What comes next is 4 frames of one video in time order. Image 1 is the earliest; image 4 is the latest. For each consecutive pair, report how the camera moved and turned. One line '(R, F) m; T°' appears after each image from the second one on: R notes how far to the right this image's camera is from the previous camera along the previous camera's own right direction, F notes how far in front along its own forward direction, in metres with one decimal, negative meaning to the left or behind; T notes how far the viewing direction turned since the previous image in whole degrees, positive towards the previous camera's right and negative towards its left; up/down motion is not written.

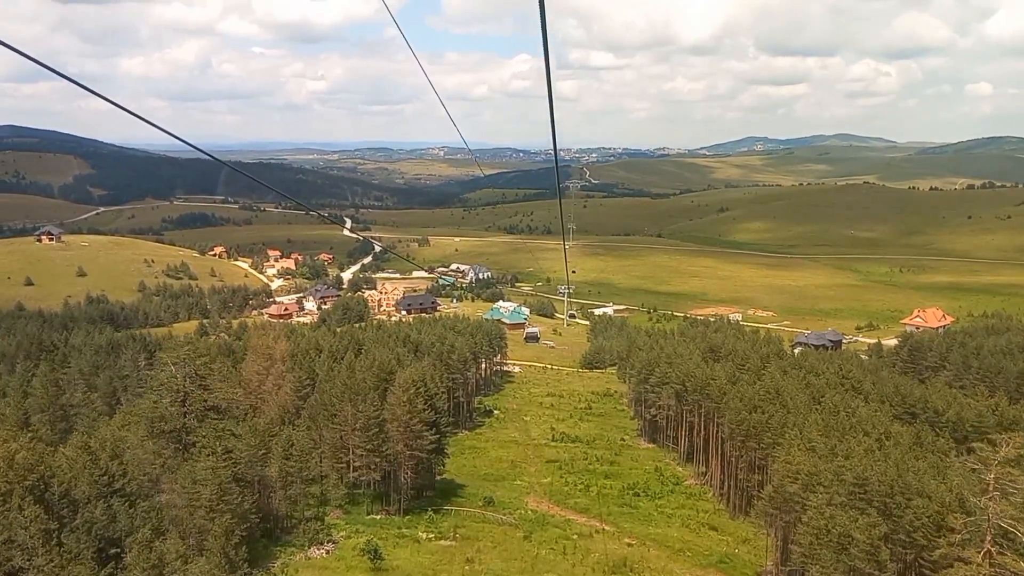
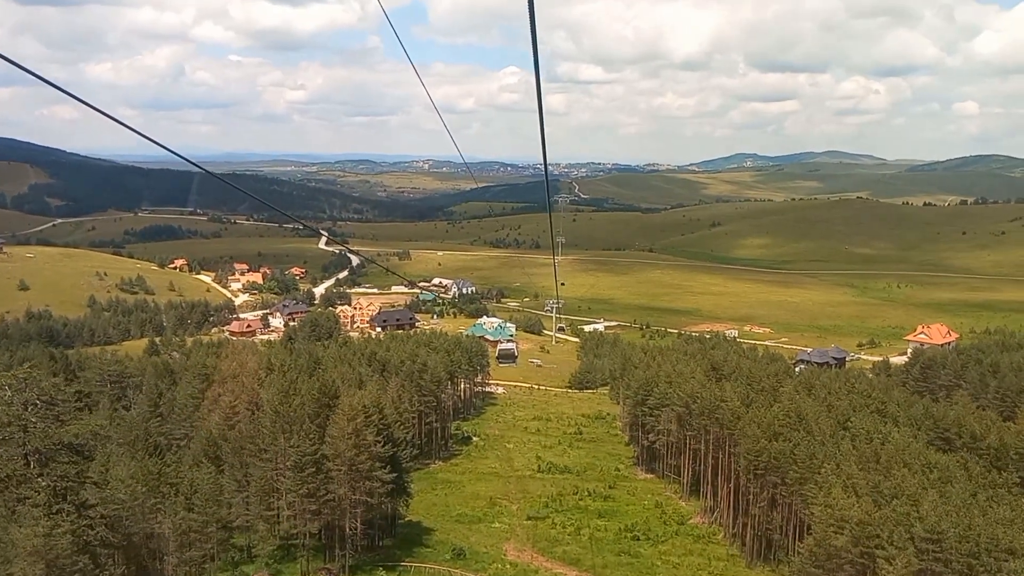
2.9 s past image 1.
(+0.6, +6.7) m; +1°
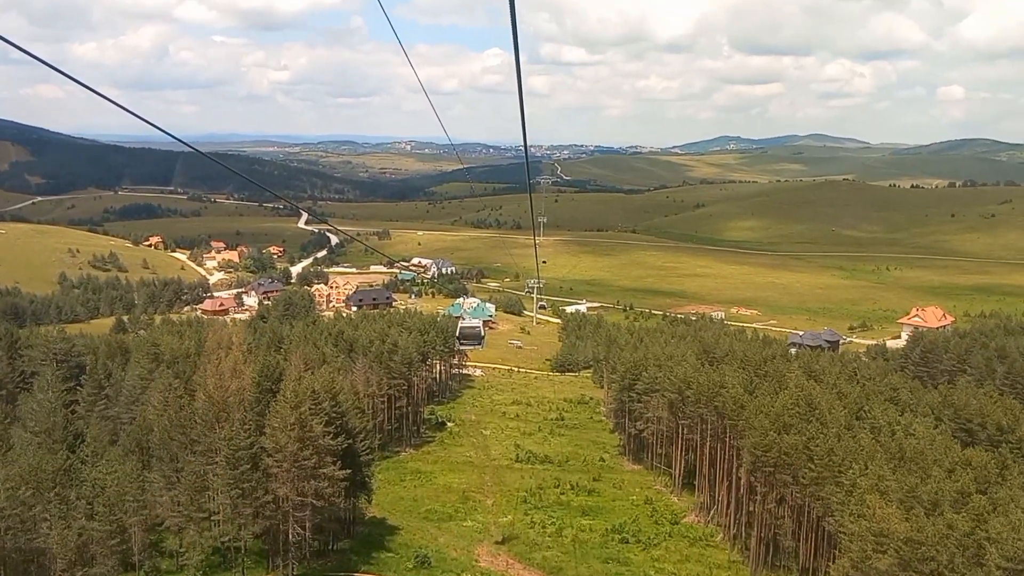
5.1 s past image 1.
(+0.2, +4.5) m; +1°
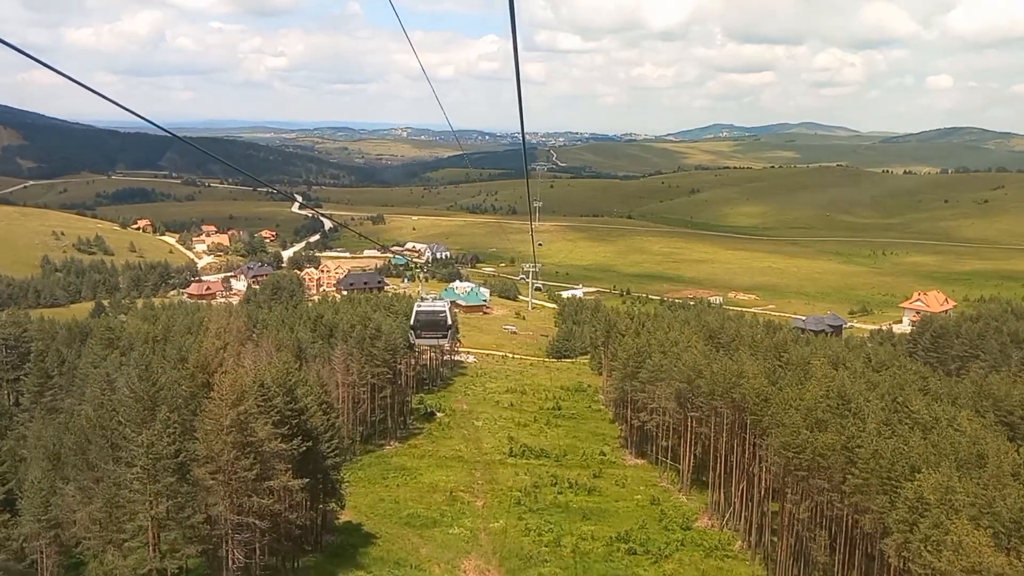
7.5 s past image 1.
(+0.1, +4.2) m; 0°
